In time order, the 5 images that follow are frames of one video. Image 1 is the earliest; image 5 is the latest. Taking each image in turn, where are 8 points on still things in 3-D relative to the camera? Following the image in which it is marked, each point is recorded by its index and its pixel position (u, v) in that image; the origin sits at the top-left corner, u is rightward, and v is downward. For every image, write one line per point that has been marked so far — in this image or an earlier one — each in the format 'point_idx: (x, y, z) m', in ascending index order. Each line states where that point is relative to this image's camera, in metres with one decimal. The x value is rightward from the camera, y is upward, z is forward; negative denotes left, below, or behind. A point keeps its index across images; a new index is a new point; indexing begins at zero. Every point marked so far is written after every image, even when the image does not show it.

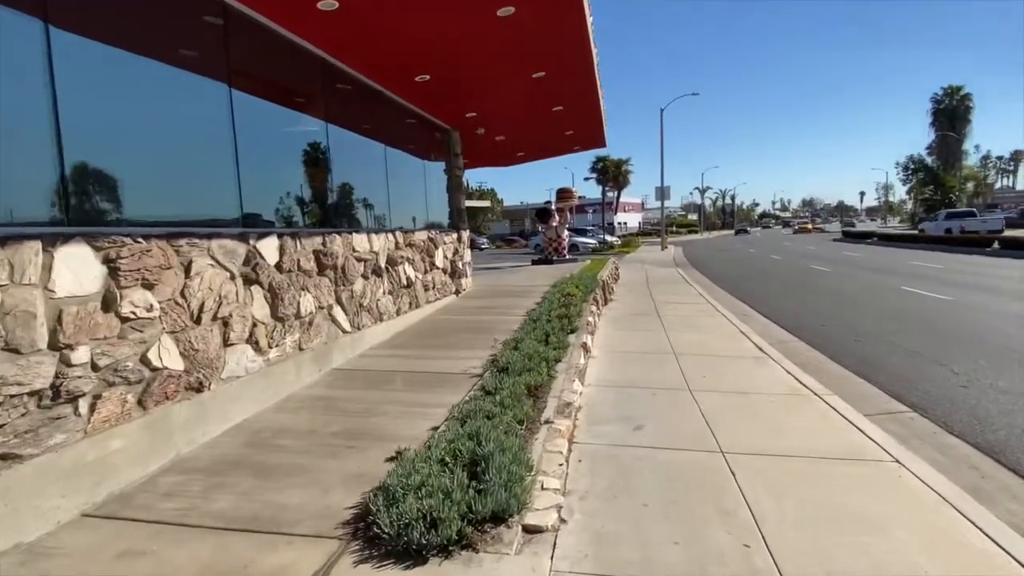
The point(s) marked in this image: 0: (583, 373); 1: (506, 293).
0: (+0.8, -1.0, +6.3) m
1: (-0.2, -0.1, +11.3) m
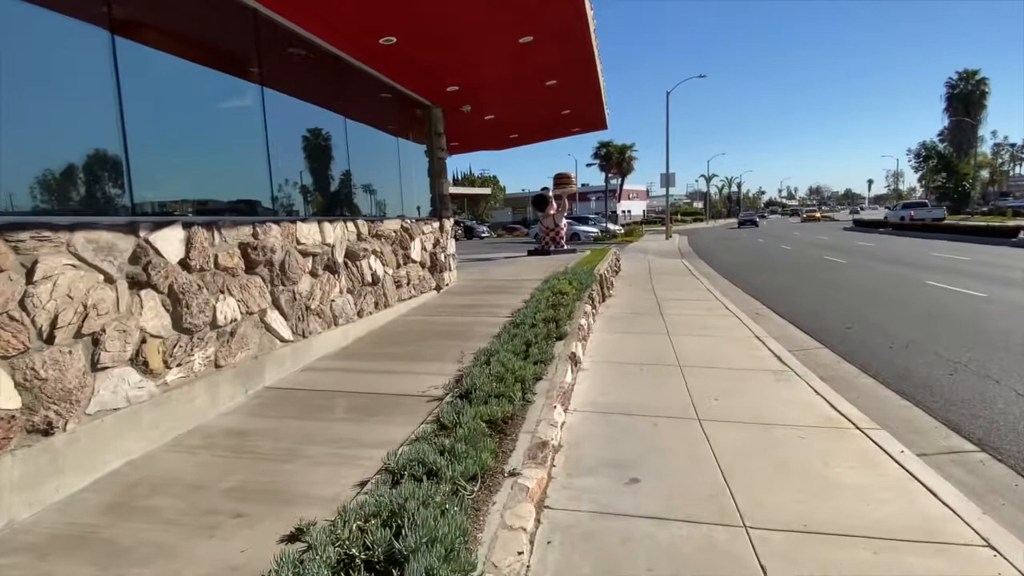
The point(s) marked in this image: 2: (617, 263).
0: (+0.5, -1.0, +5.1) m
1: (-0.4, 0.0, +10.1) m
2: (+3.0, +0.7, +15.8) m
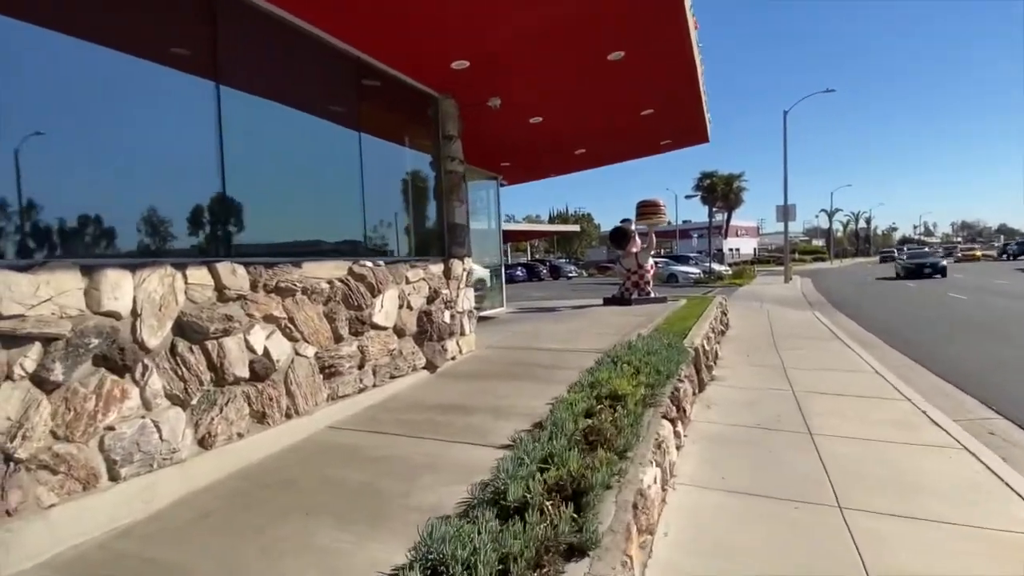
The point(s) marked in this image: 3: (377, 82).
0: (0.0, -1.6, +1.3) m
1: (0.0, -1.0, +6.4) m
2: (+4.4, -0.7, +11.4) m
3: (-1.6, +2.4, +6.4) m
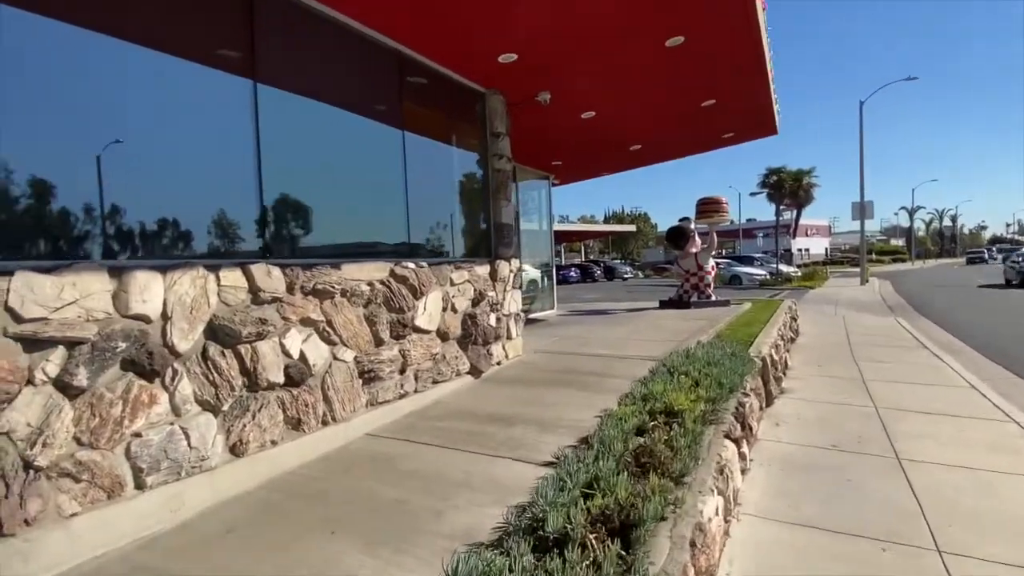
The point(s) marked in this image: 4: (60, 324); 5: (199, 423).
0: (0.0, -1.6, +0.9) m
1: (+0.5, -1.0, +6.0) m
2: (+5.4, -0.7, +10.6) m
3: (-1.0, +2.4, +6.2) m
4: (-2.3, -0.2, +2.7) m
5: (-1.9, -0.8, +3.4) m
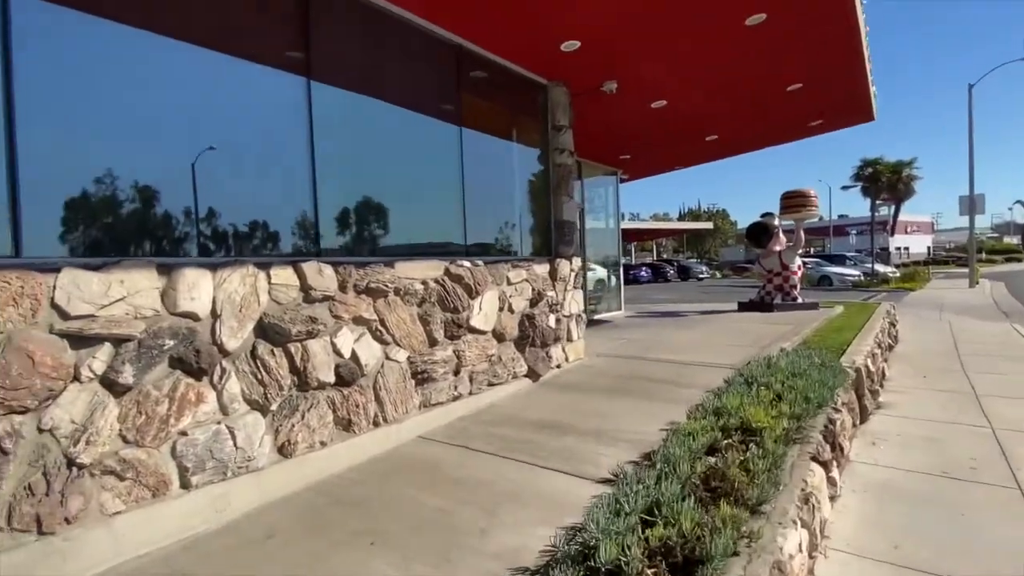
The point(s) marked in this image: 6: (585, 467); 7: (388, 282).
0: (0.0, -1.6, +0.7) m
1: (+1.2, -1.0, +5.7) m
2: (+6.6, -0.8, +9.6) m
3: (-0.3, +2.4, +6.0) m
4: (-2.0, -0.2, +2.7) m
5: (-1.6, -0.8, +3.3) m
6: (+0.5, -1.2, +3.7) m
7: (-1.0, 0.0, +4.3) m
